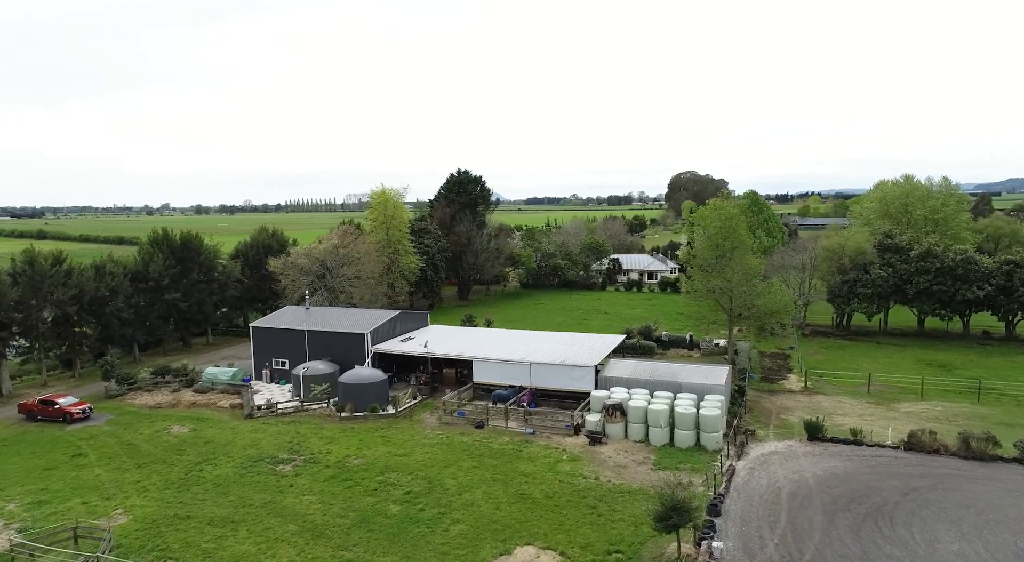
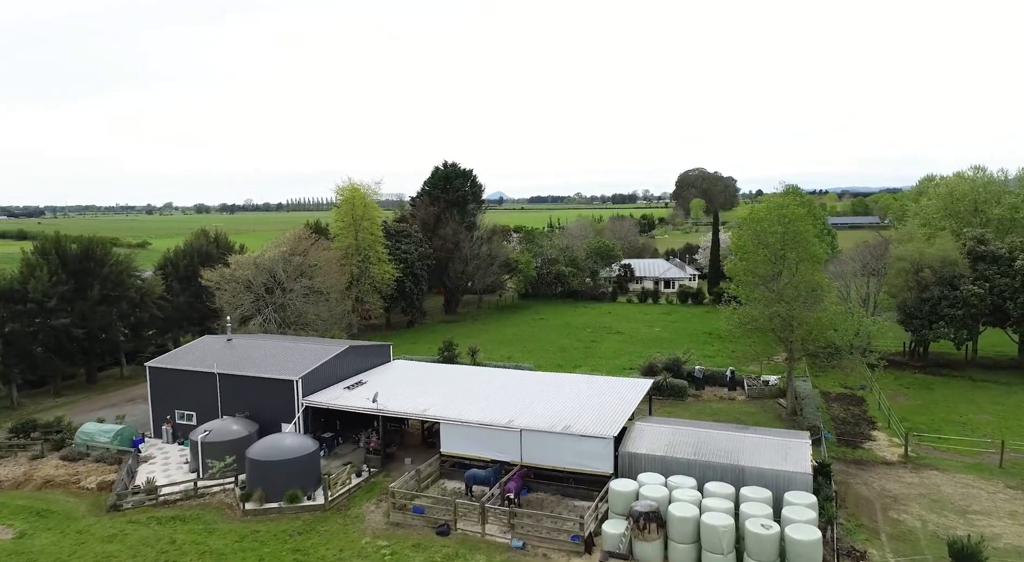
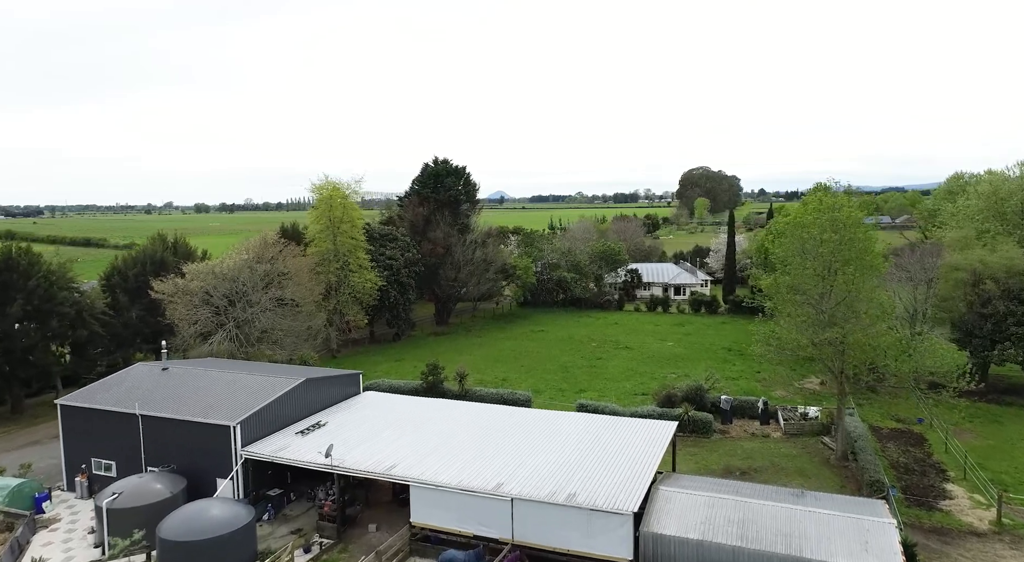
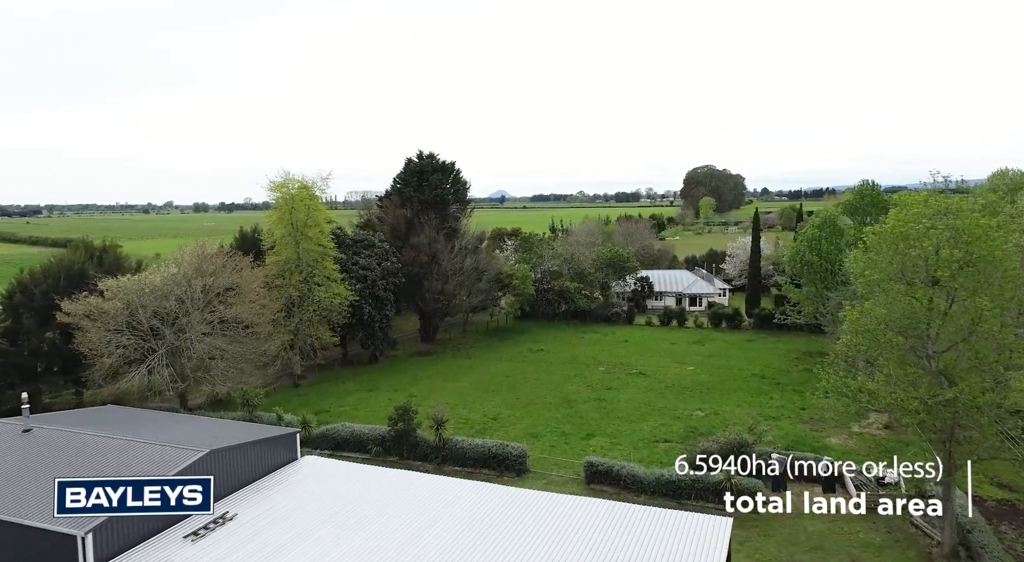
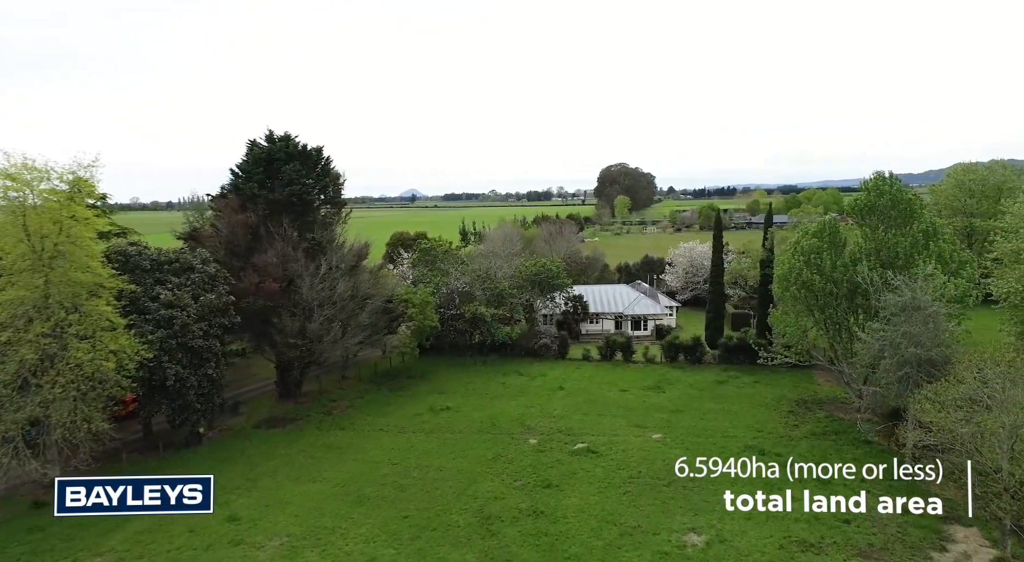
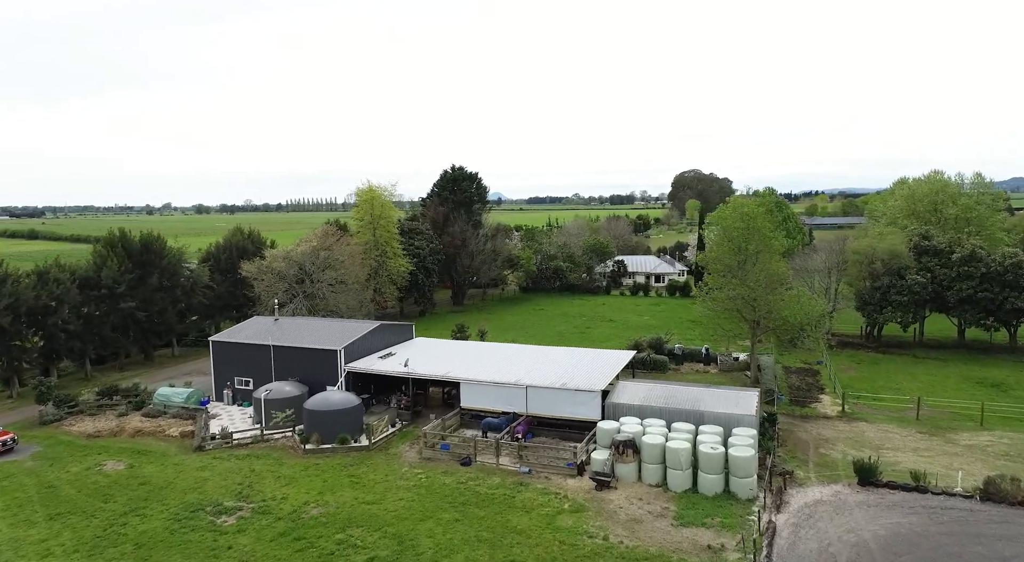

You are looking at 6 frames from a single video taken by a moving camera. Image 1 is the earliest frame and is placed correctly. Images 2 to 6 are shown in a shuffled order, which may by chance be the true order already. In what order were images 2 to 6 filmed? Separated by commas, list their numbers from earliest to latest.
6, 2, 3, 4, 5
